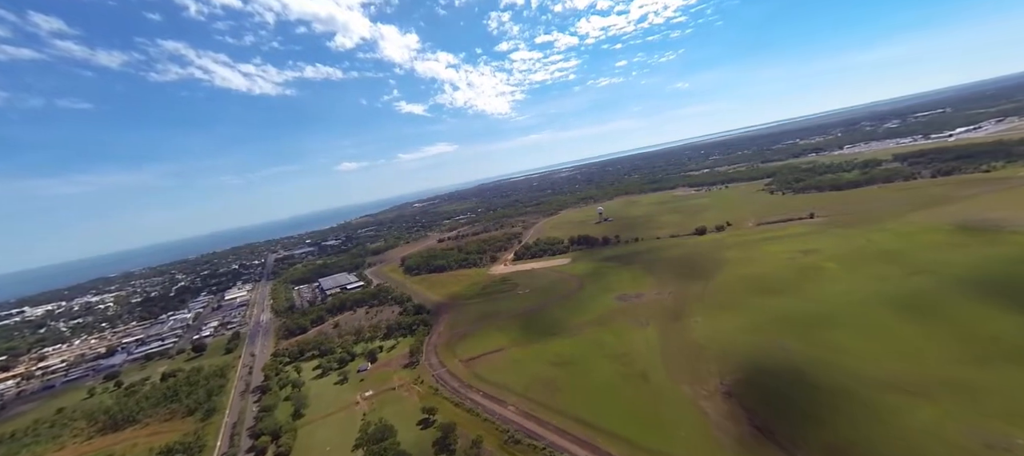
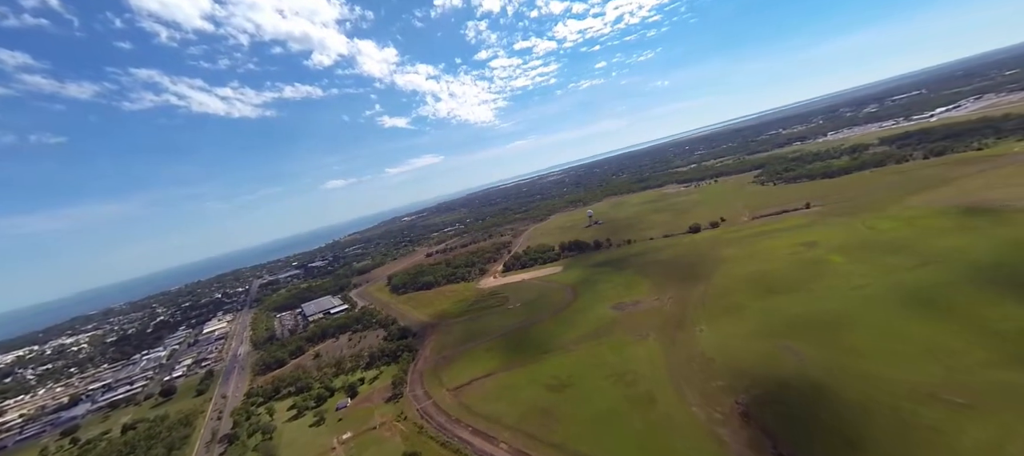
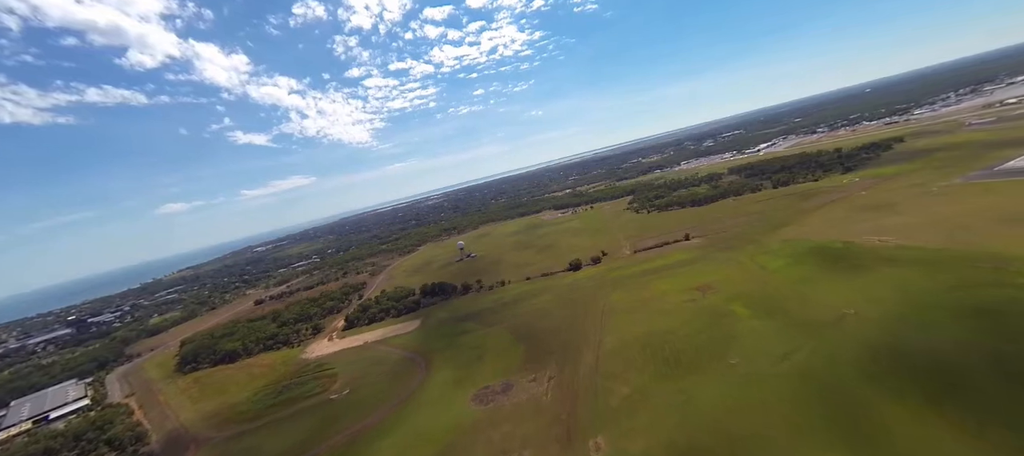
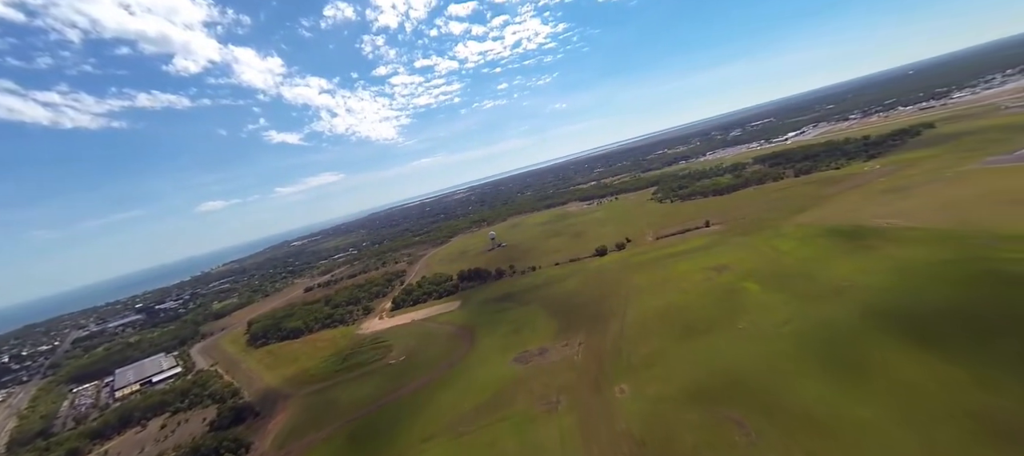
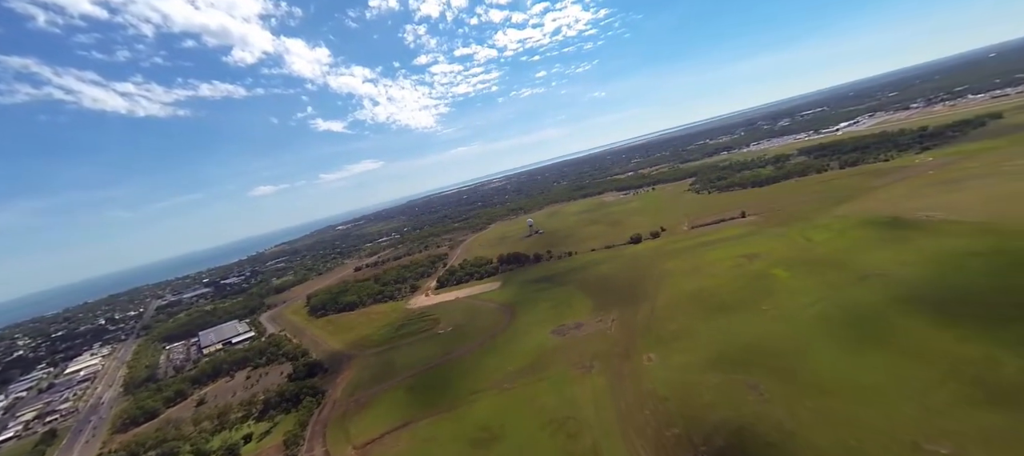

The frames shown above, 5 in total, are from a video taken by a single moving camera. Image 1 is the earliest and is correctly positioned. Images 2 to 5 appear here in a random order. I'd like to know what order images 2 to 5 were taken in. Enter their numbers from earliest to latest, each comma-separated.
2, 5, 4, 3
